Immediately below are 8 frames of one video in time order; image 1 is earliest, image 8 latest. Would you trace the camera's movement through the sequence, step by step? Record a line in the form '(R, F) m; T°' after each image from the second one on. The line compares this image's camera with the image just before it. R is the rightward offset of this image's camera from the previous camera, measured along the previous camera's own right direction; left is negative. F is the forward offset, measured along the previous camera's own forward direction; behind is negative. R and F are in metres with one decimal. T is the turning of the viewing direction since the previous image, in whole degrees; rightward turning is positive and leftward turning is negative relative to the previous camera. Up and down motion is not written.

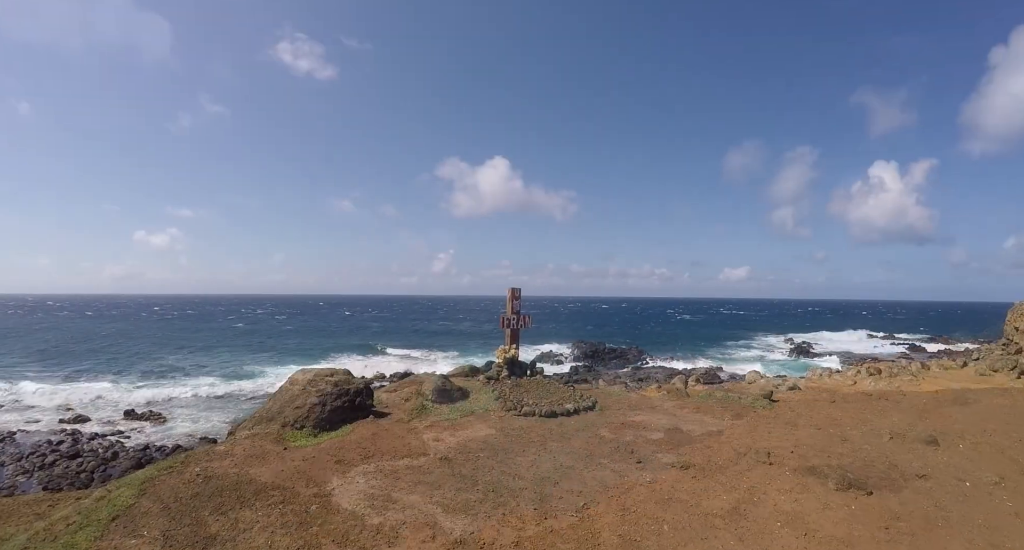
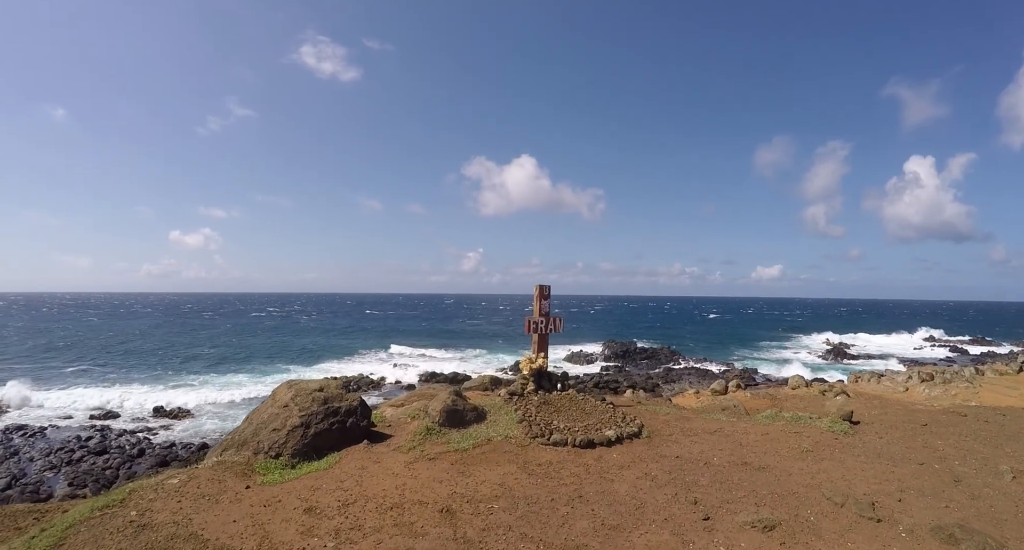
(0.0, +0.6) m; -3°
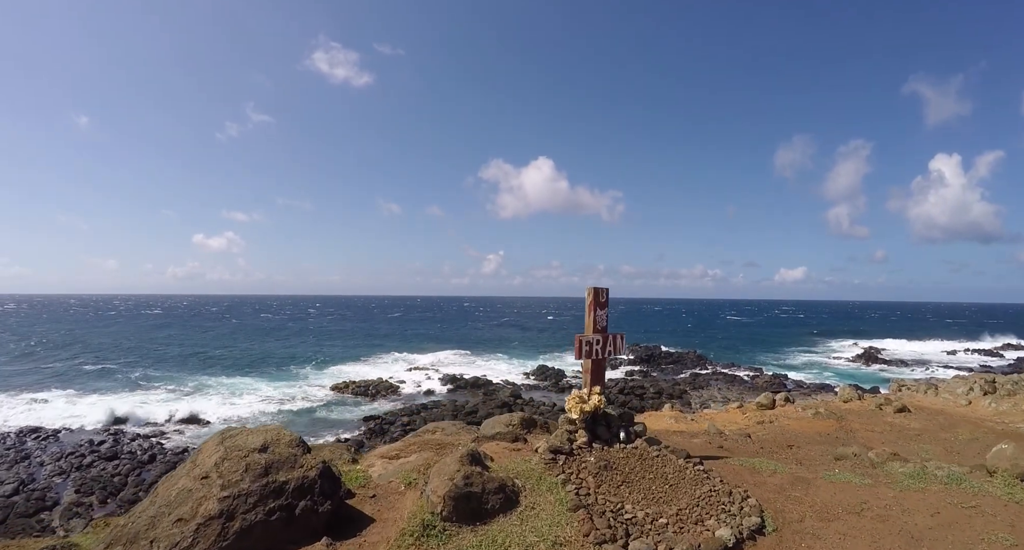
(-0.2, +0.8) m; -2°
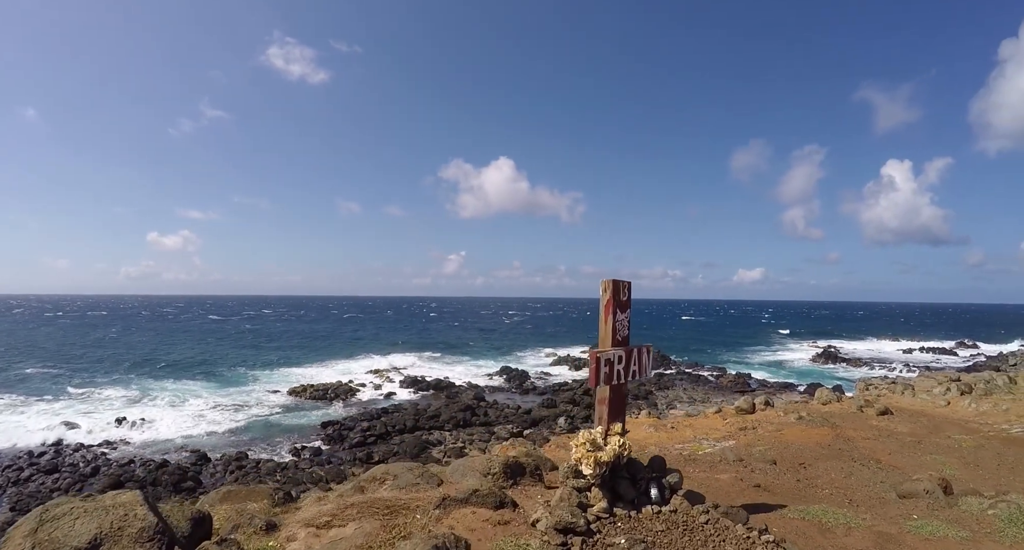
(-0.3, +0.9) m; +4°
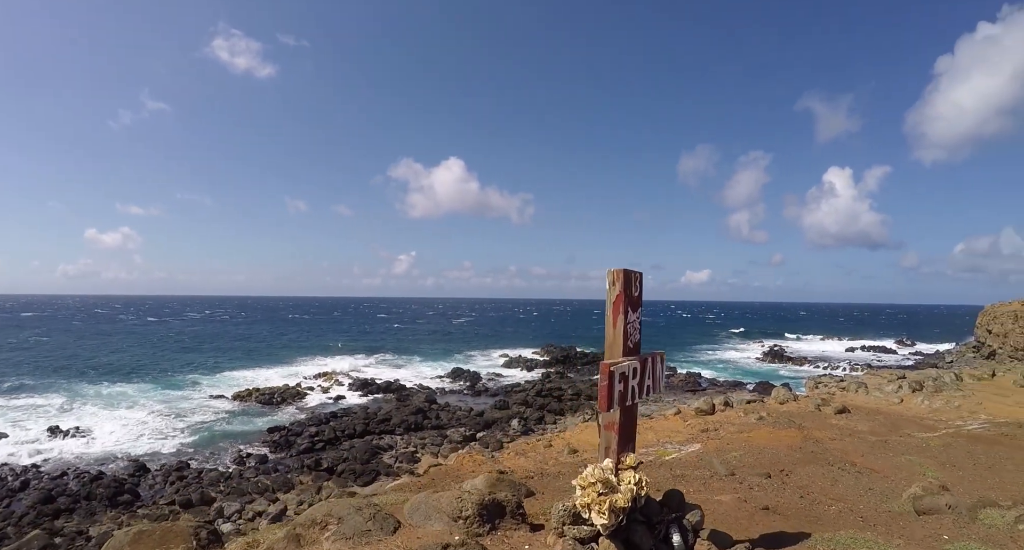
(-0.1, +0.7) m; +5°
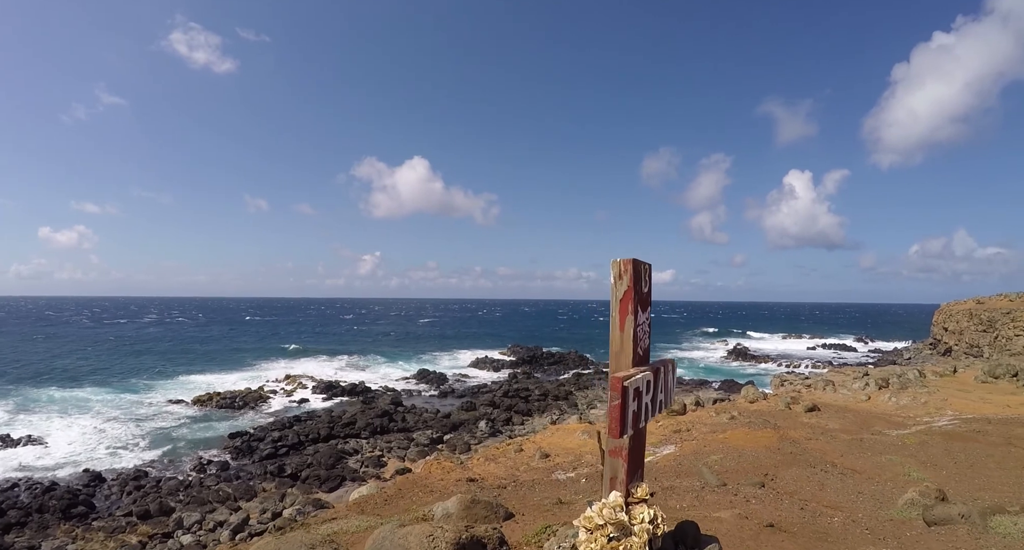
(-0.1, +0.5) m; +3°
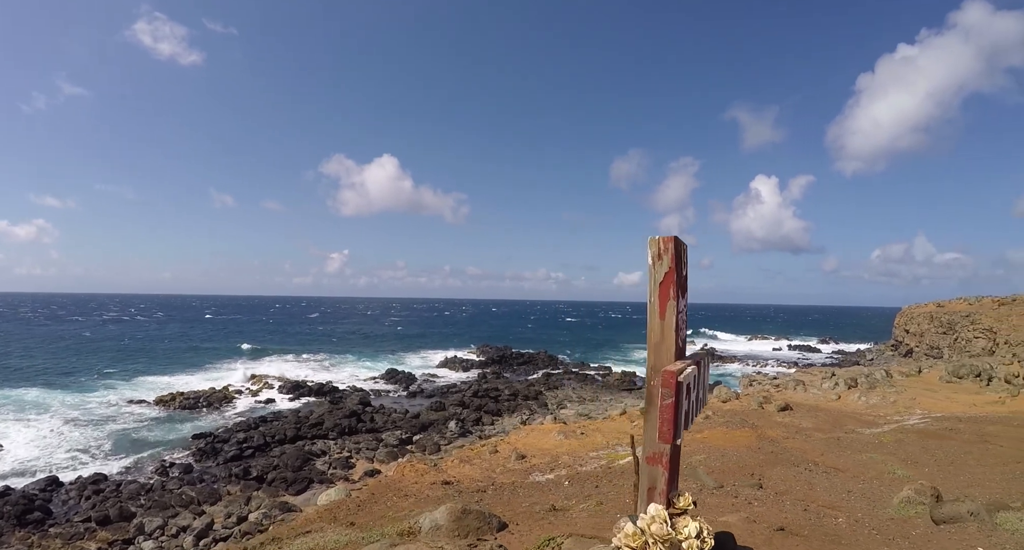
(-0.2, +0.3) m; +3°
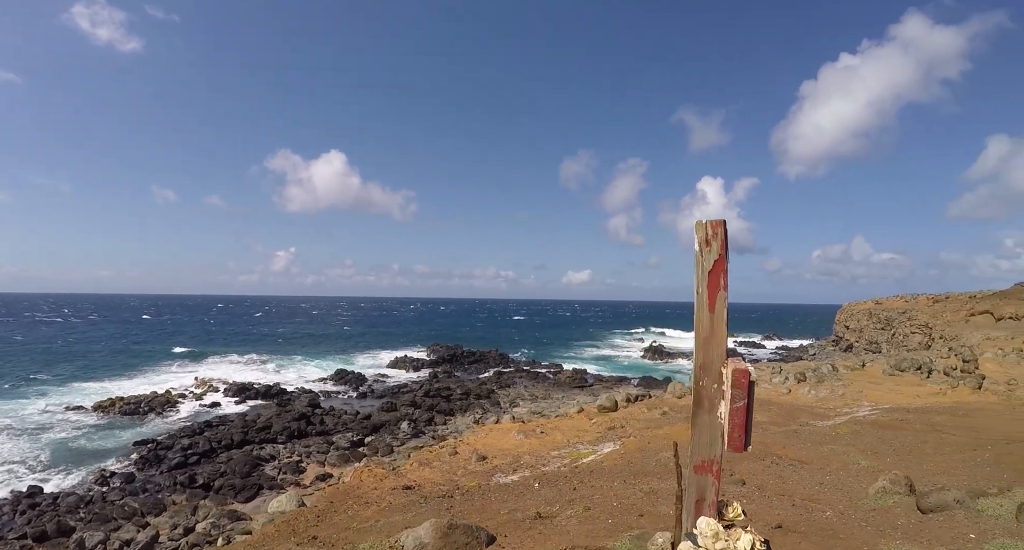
(-0.2, +0.3) m; +5°
